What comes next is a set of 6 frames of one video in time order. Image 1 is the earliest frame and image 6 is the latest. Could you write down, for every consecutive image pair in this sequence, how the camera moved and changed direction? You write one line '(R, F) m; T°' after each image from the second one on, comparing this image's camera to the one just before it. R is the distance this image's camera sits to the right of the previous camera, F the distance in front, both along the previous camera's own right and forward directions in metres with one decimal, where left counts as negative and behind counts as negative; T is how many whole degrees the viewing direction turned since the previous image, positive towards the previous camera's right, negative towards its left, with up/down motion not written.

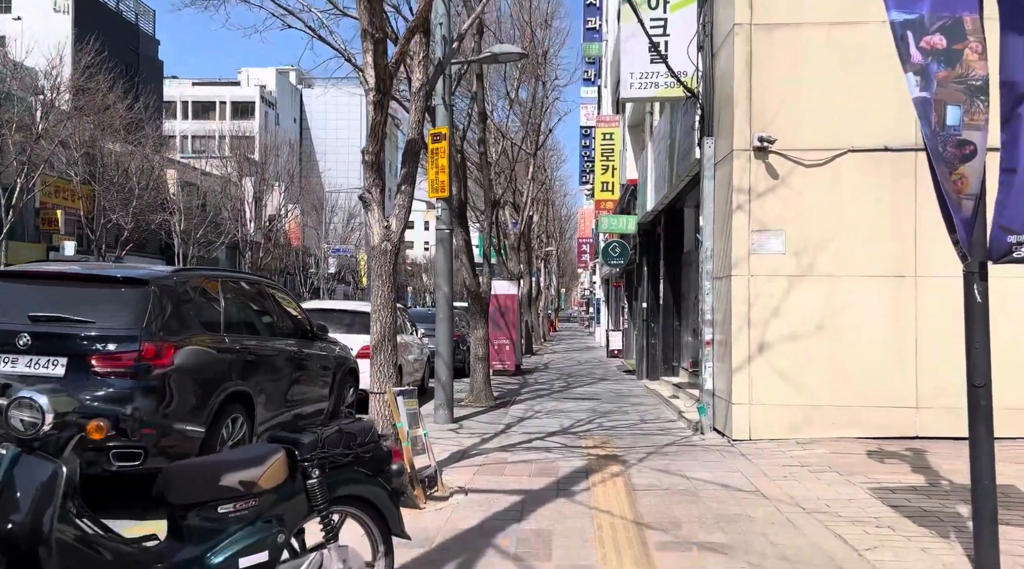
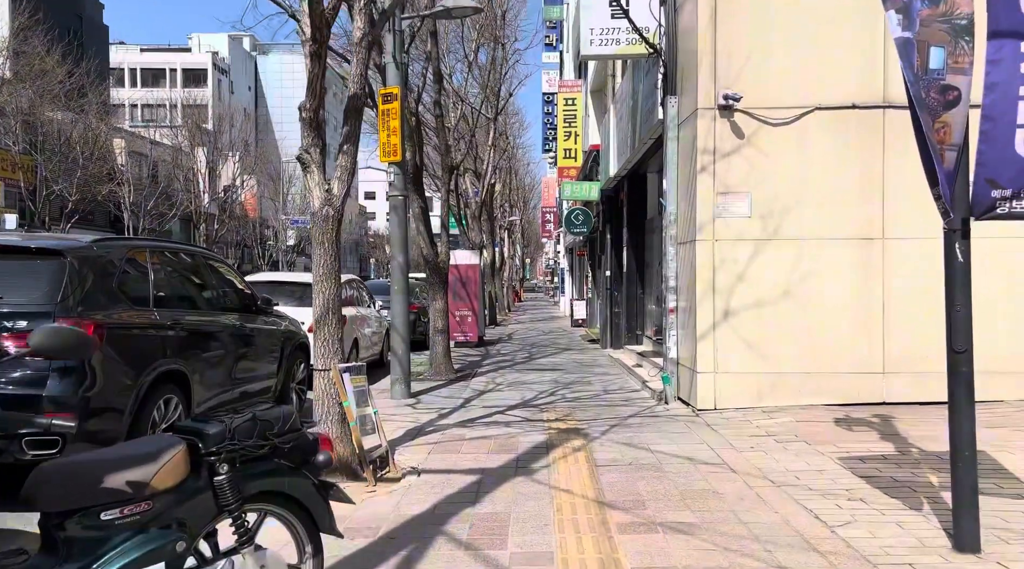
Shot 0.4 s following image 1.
(+0.1, +0.4) m; +2°
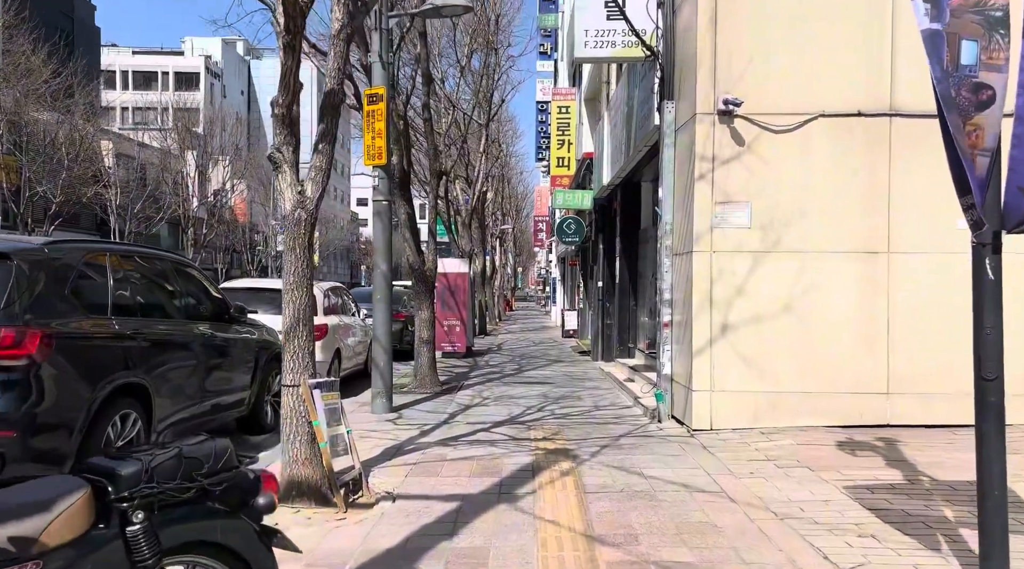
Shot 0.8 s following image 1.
(0.0, +0.4) m; +1°
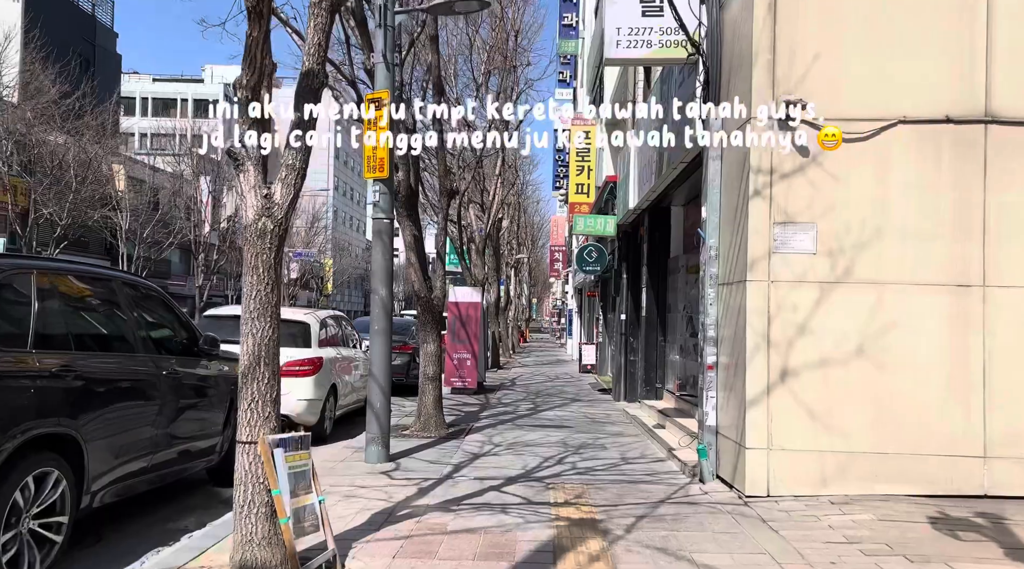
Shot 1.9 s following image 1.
(0.0, +1.3) m; -1°
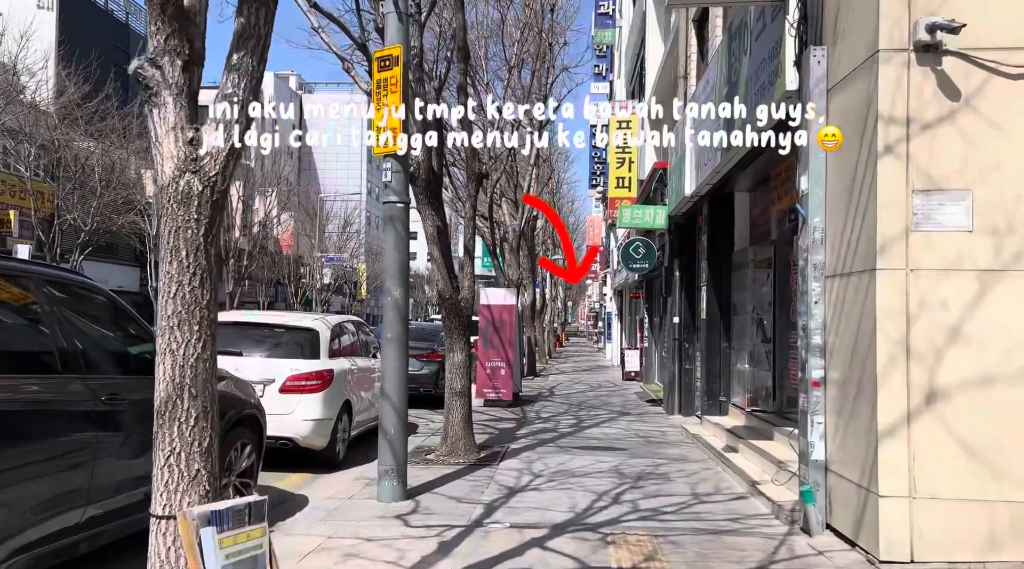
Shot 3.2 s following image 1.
(-0.1, +1.7) m; -2°
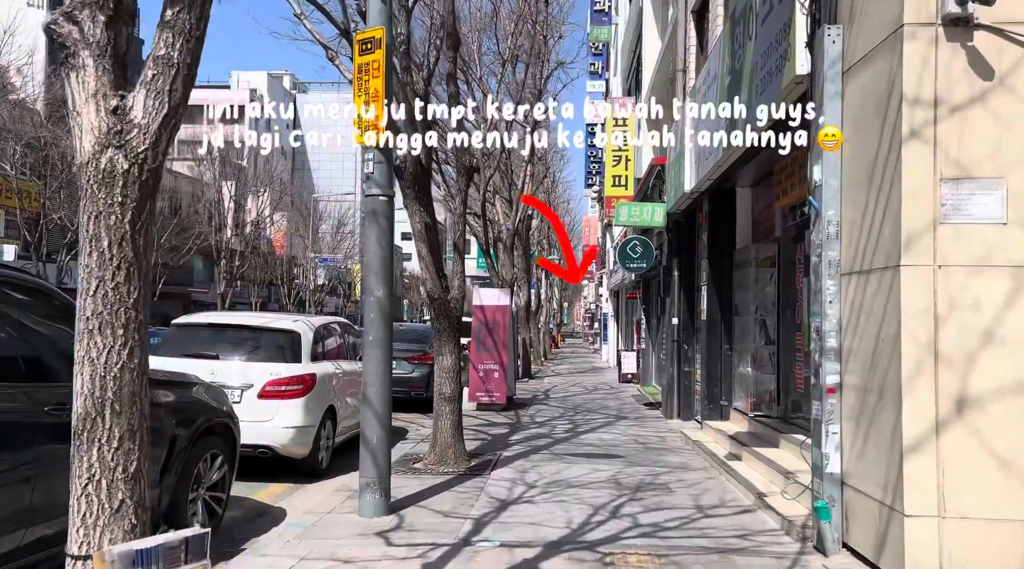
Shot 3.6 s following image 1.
(0.0, +0.5) m; 0°
